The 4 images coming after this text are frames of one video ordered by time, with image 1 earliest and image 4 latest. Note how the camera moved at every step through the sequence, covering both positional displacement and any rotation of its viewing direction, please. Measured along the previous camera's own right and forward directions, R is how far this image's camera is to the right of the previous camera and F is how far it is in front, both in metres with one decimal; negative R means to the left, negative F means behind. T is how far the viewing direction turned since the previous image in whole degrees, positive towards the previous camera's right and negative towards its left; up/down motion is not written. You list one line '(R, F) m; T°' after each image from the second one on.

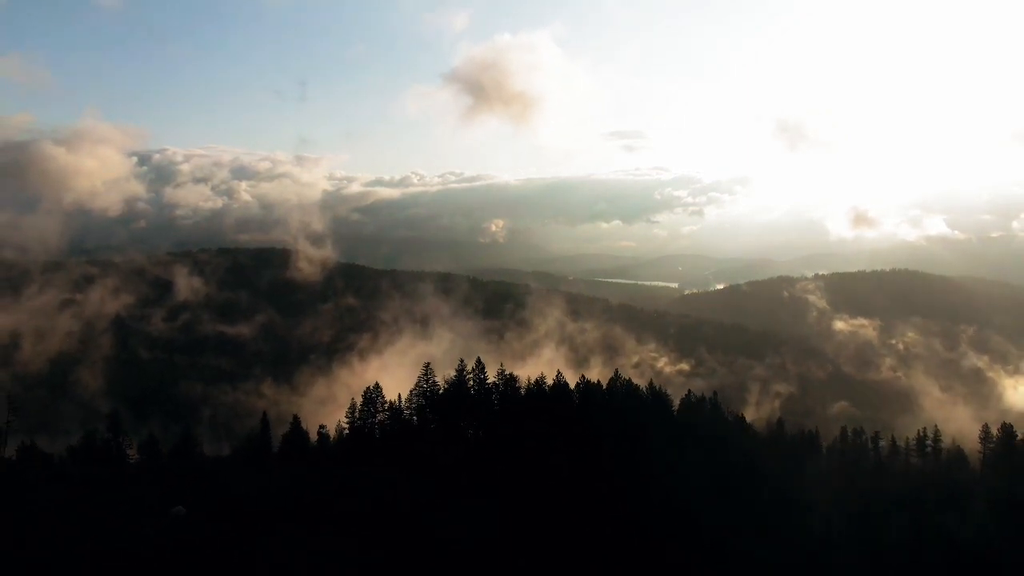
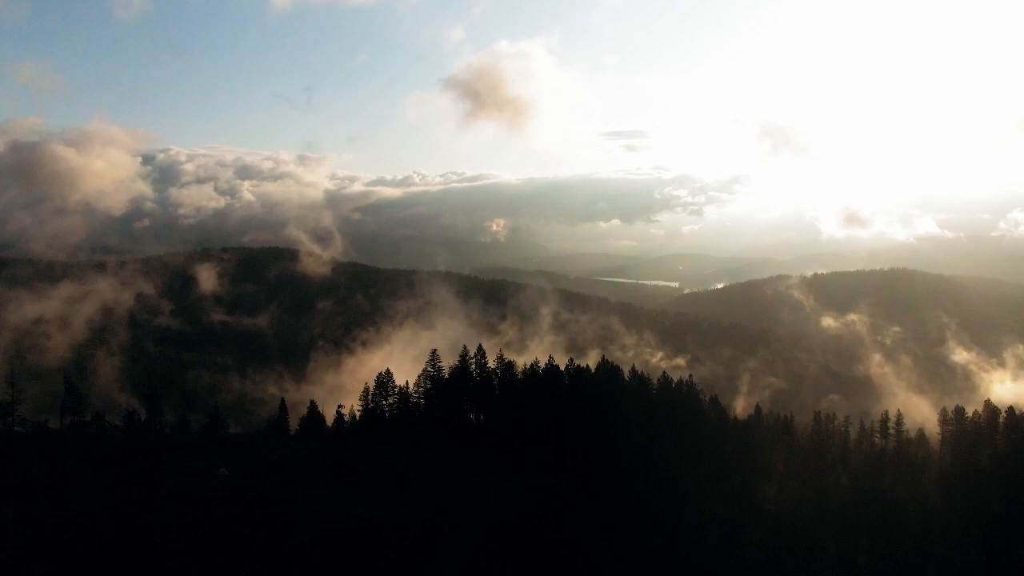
(+0.4, -7.4) m; 0°
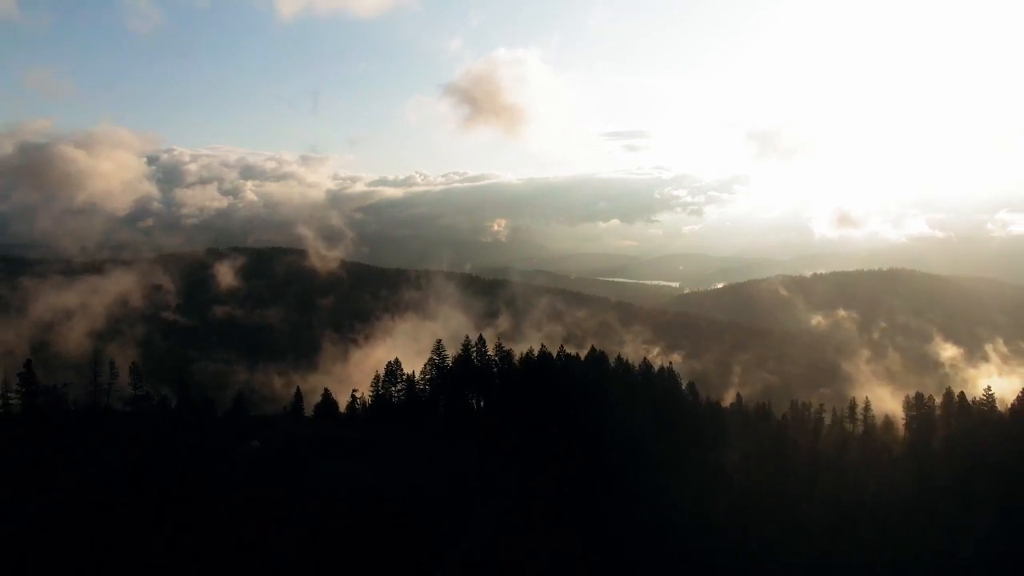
(+0.5, -7.5) m; 0°
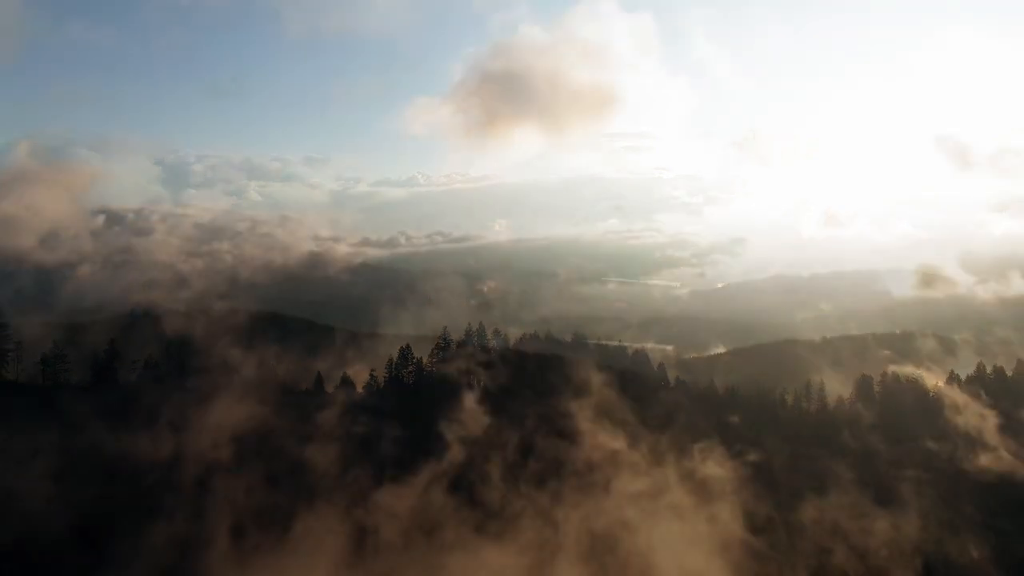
(+0.9, -12.7) m; 0°
